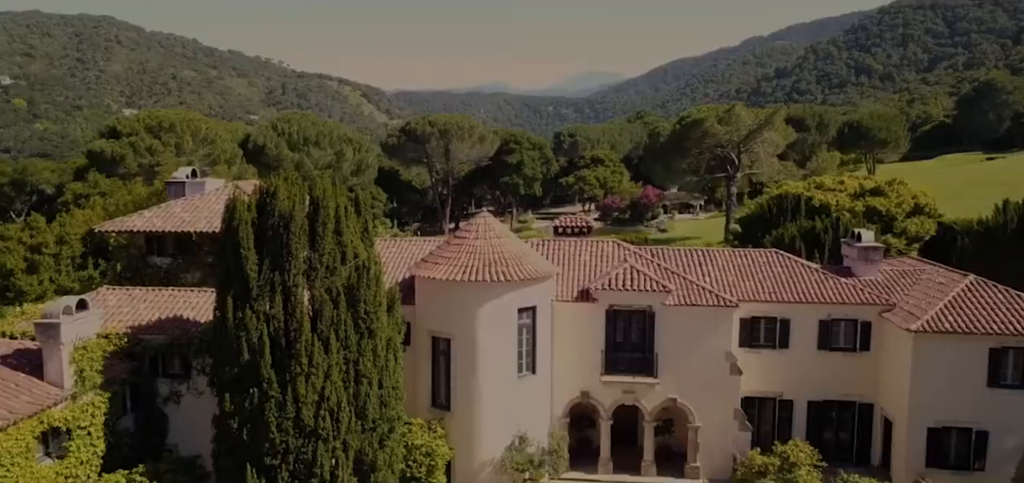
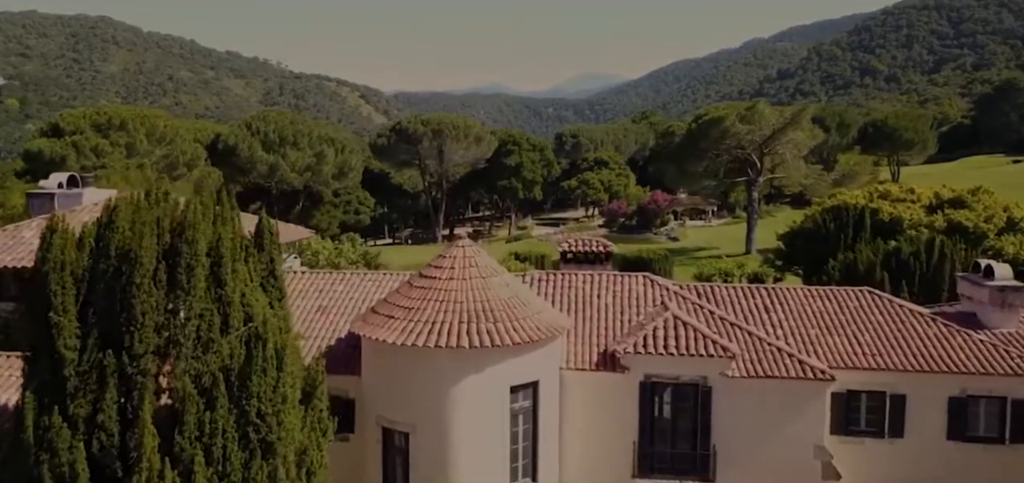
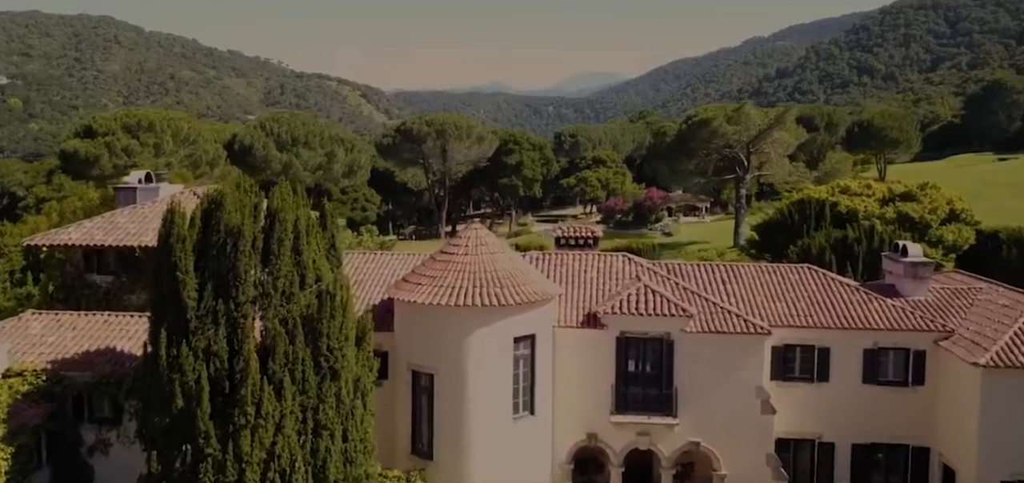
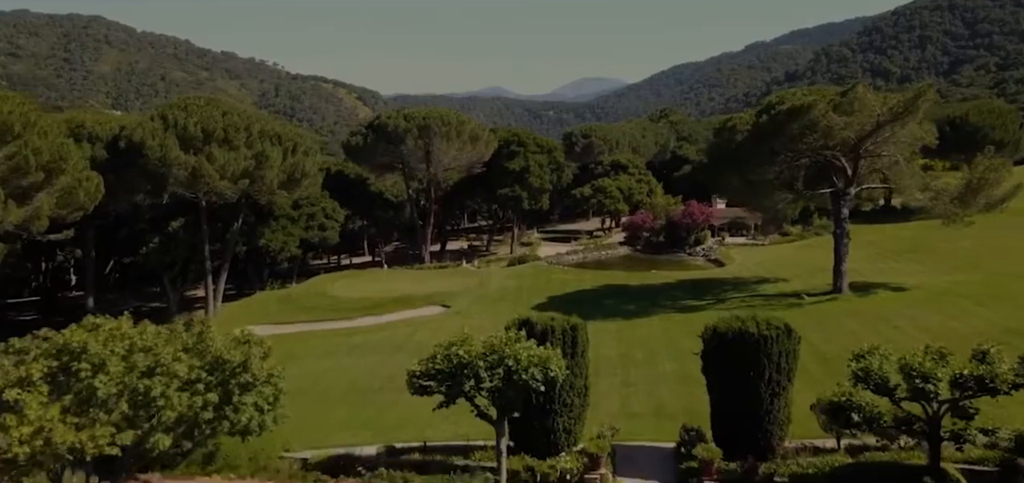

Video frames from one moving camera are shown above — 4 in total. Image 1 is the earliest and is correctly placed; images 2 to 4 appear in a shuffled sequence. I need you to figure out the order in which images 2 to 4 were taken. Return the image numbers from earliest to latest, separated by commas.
3, 2, 4
